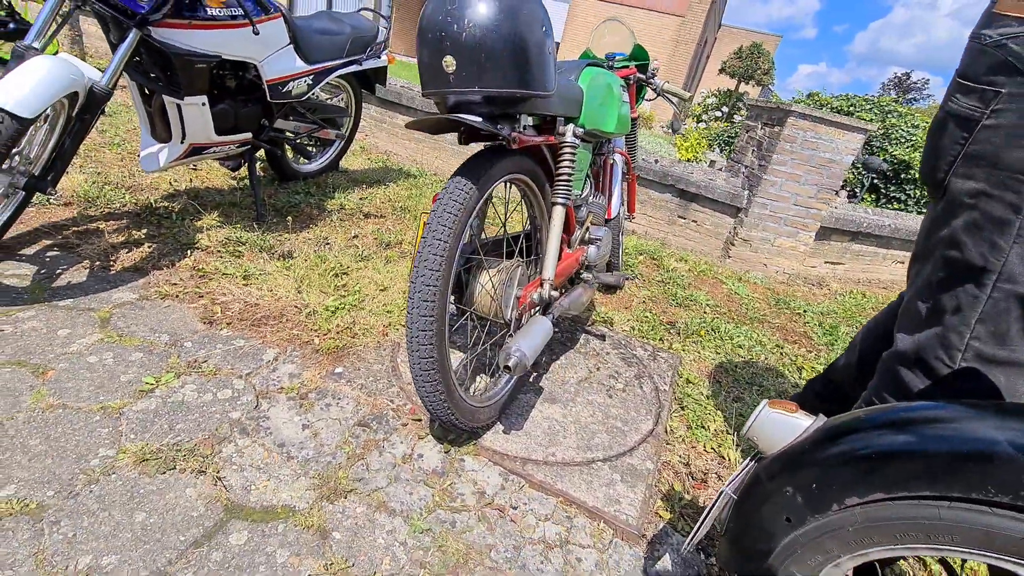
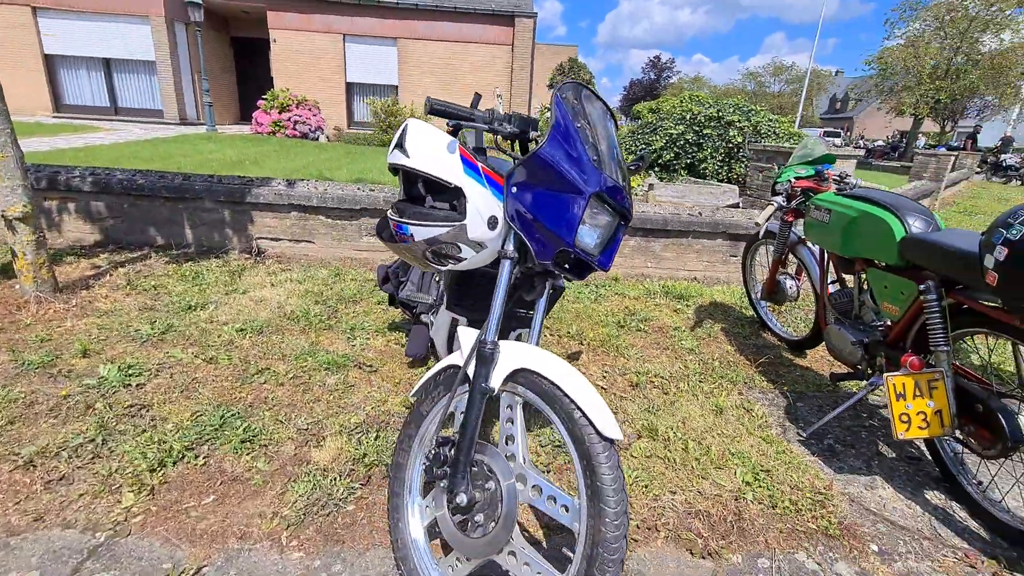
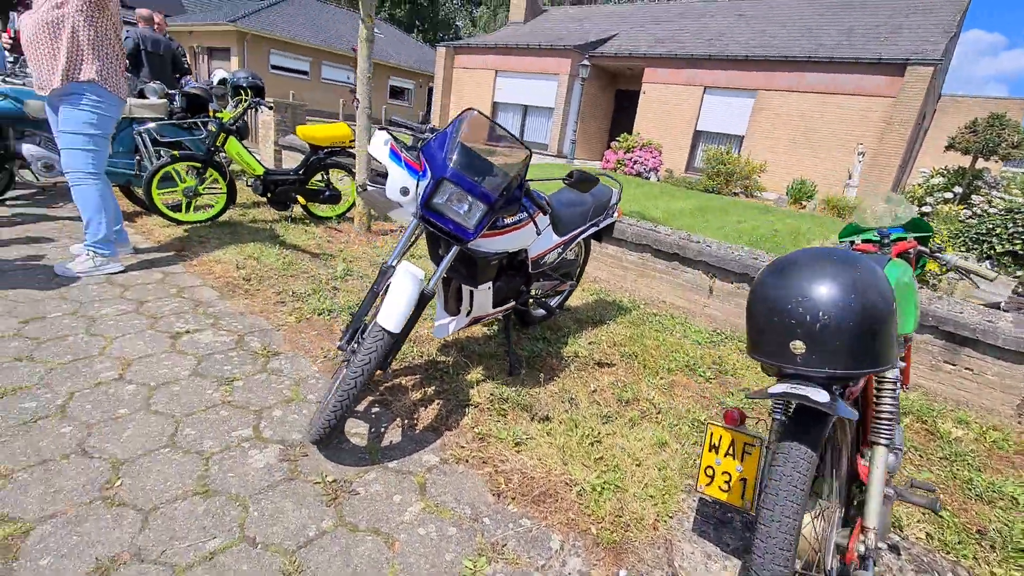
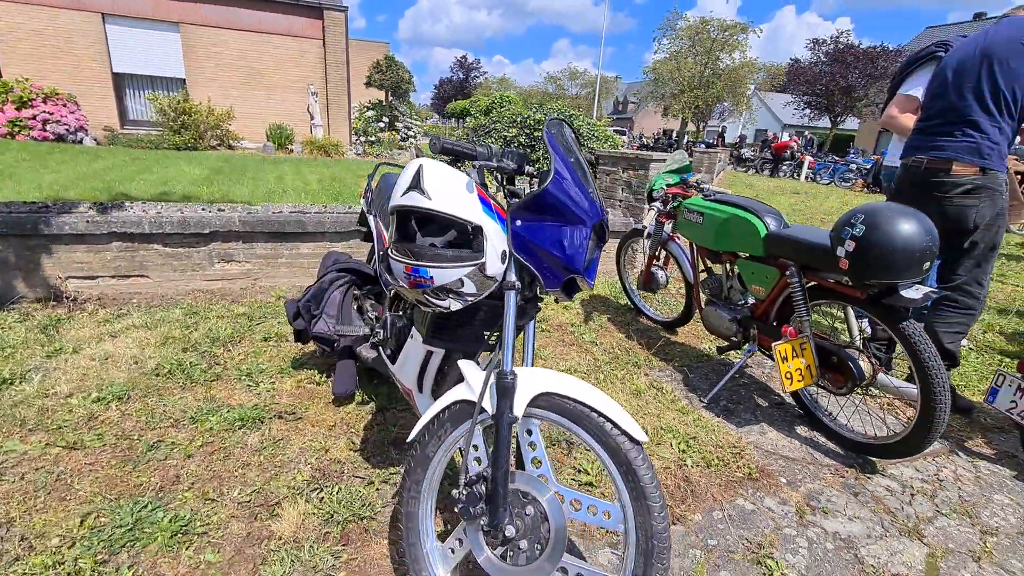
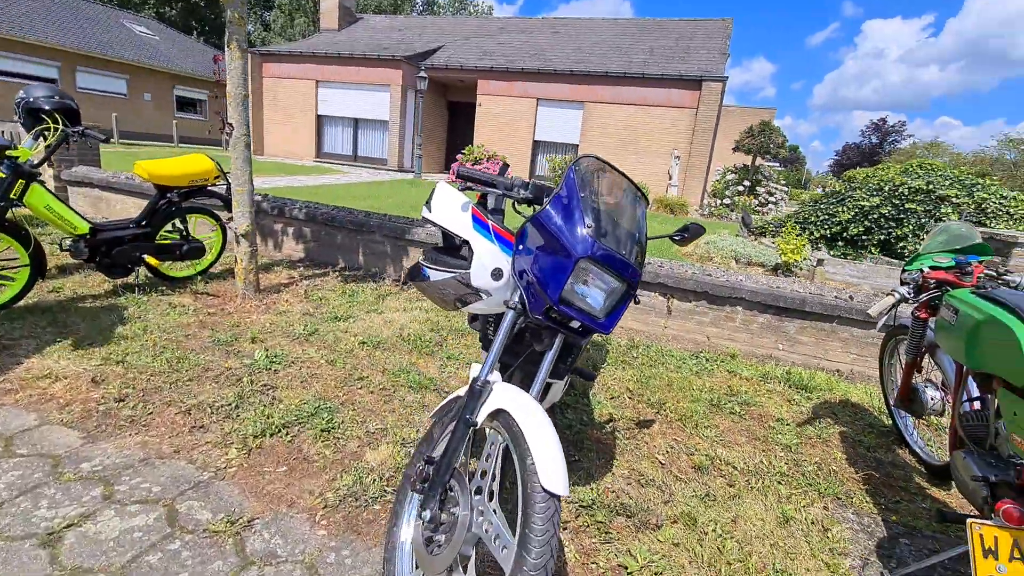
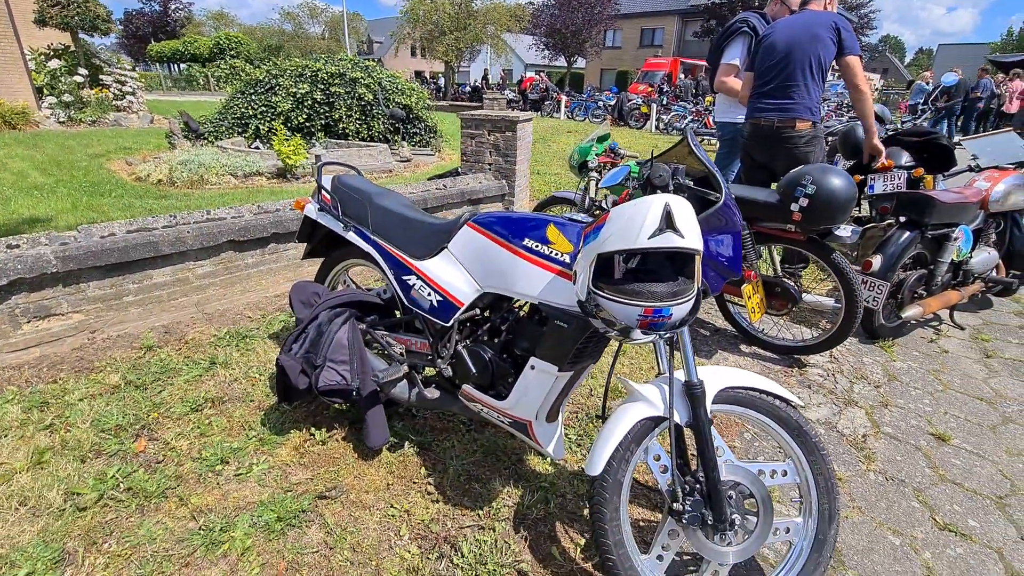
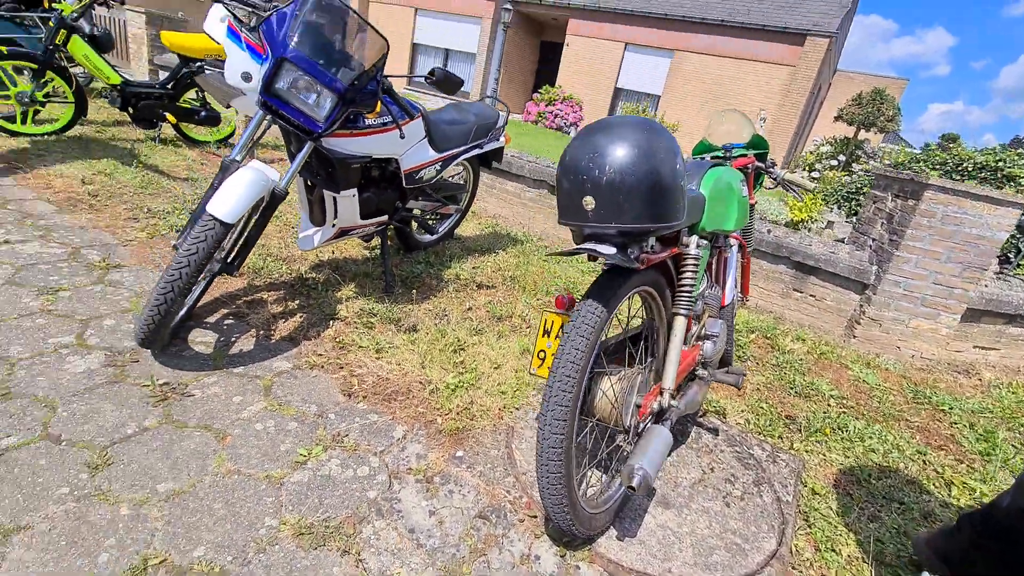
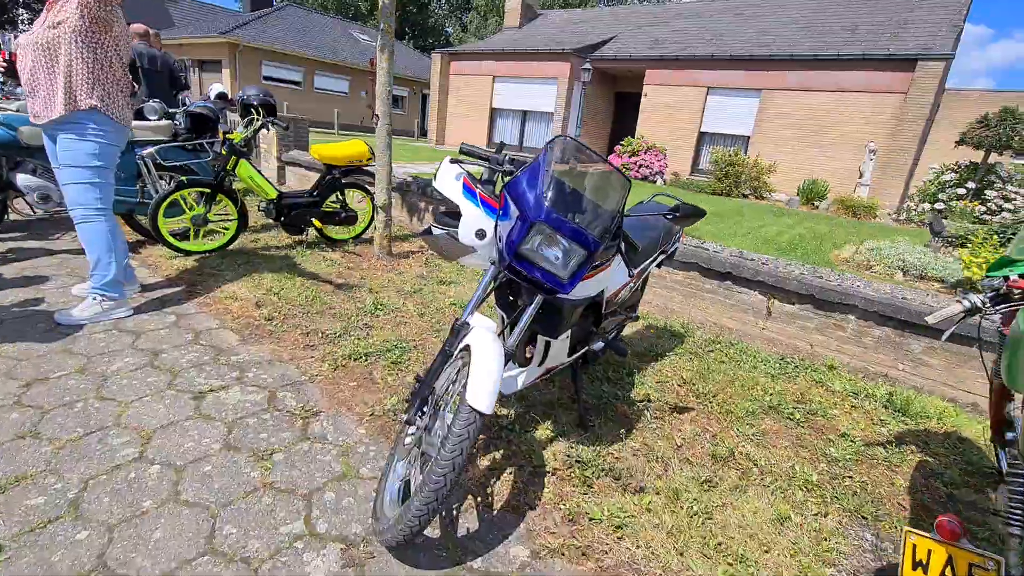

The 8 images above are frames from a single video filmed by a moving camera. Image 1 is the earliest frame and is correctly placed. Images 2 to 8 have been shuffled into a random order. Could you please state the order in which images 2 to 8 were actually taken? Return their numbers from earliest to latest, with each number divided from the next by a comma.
7, 3, 8, 5, 2, 4, 6
